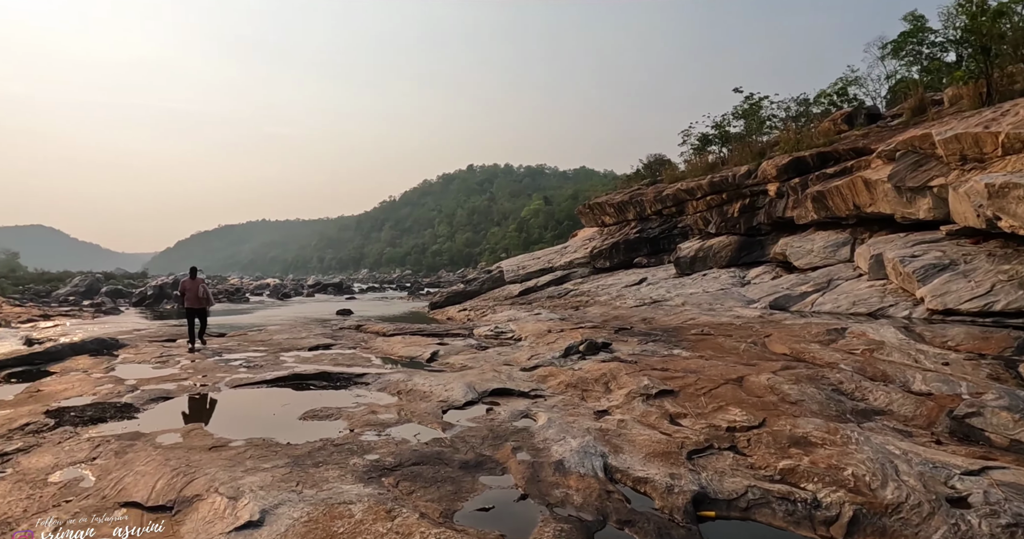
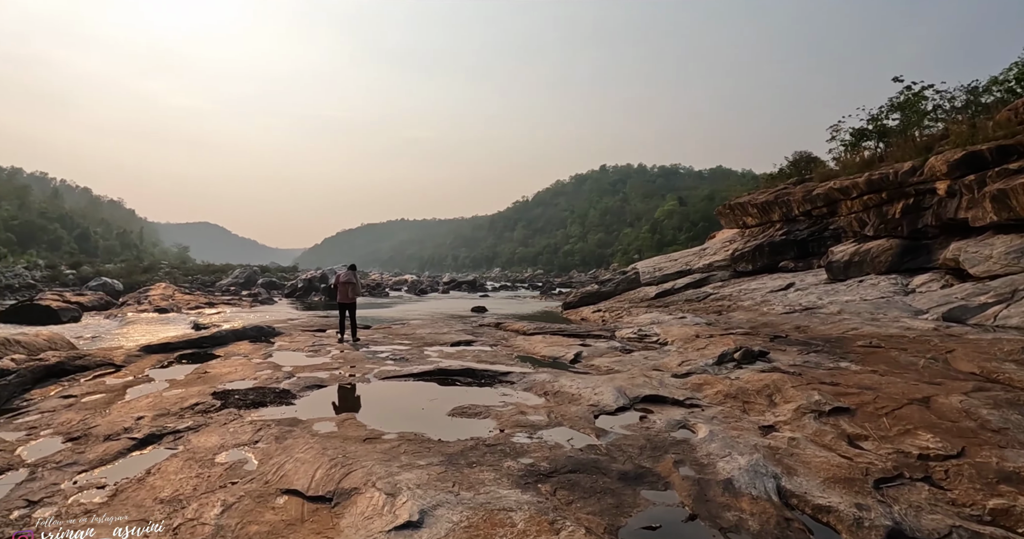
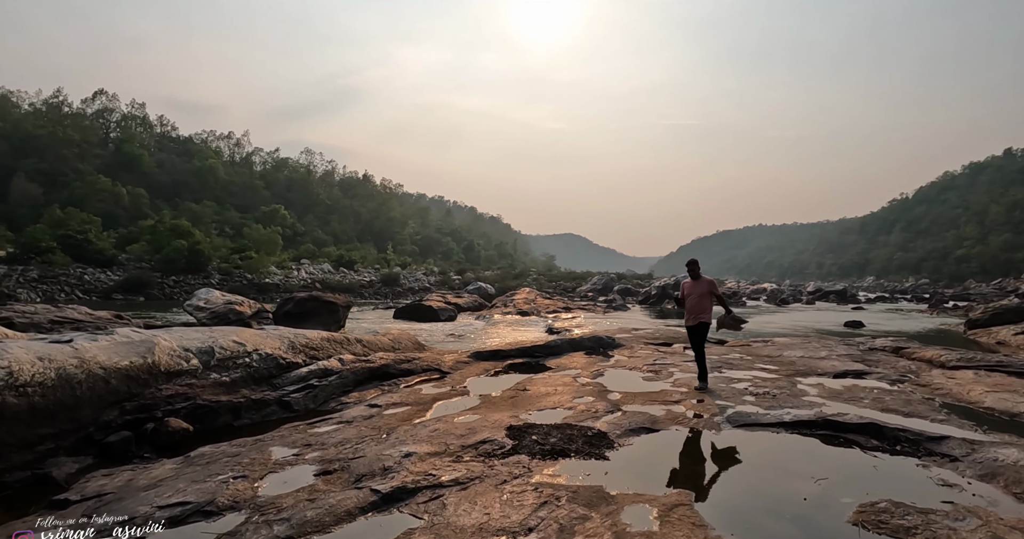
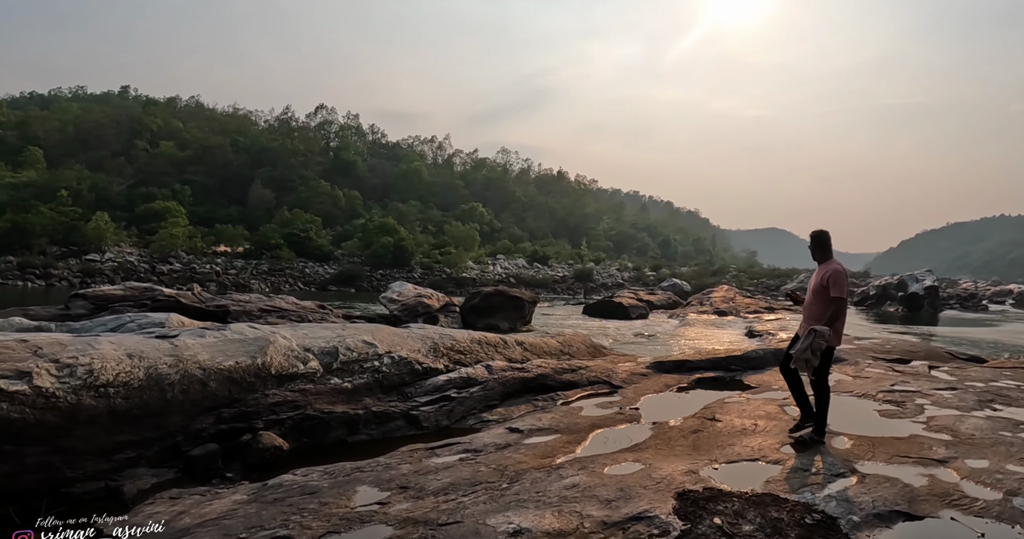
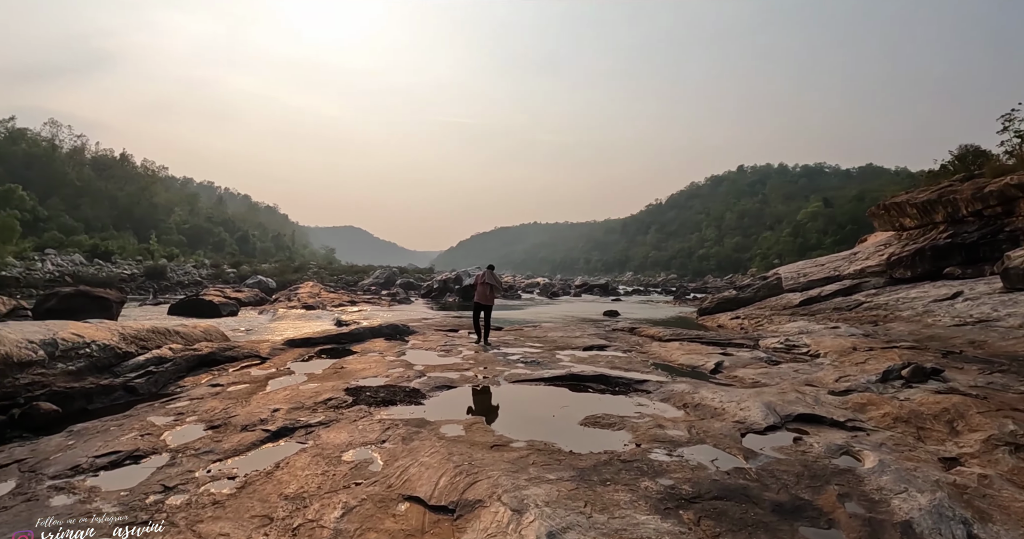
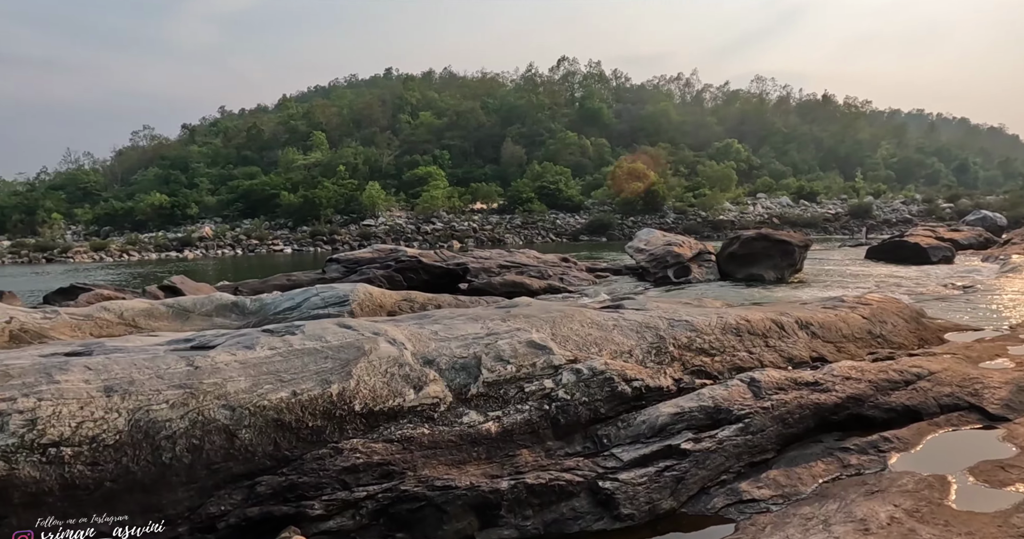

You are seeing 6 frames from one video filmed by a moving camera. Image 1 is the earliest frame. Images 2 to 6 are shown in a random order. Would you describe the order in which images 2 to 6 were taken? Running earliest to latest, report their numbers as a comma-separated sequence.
2, 5, 3, 4, 6
